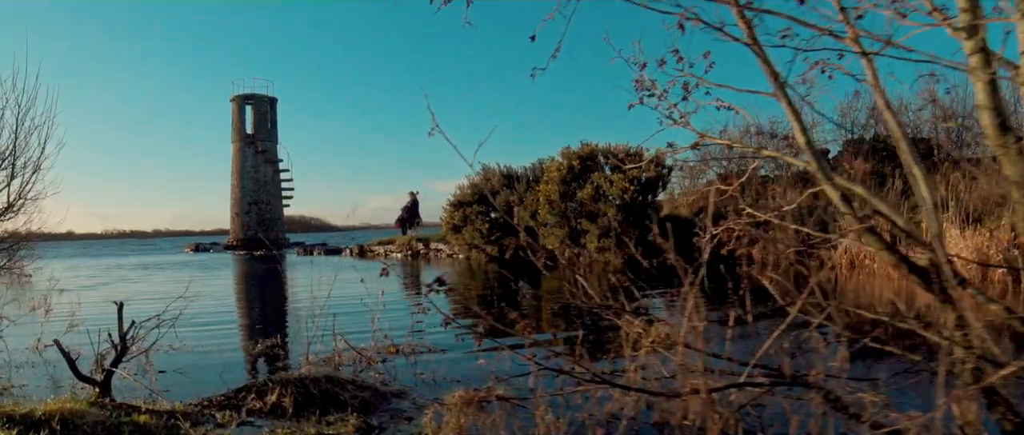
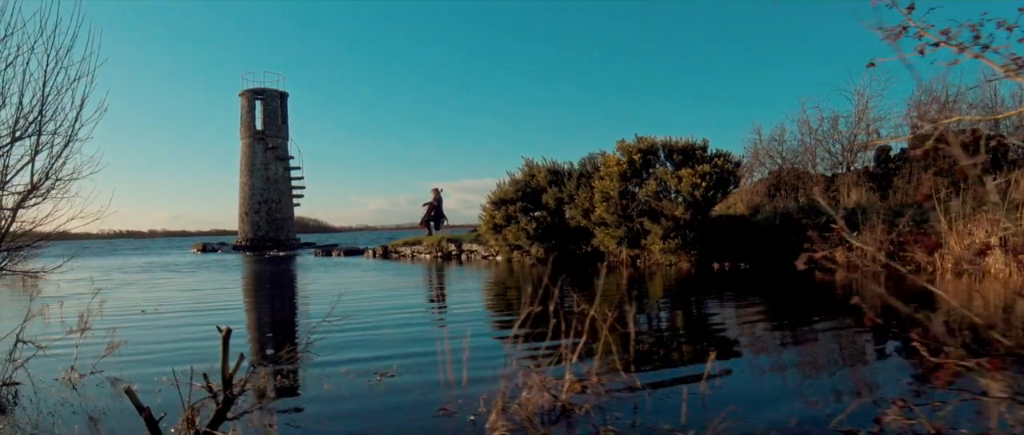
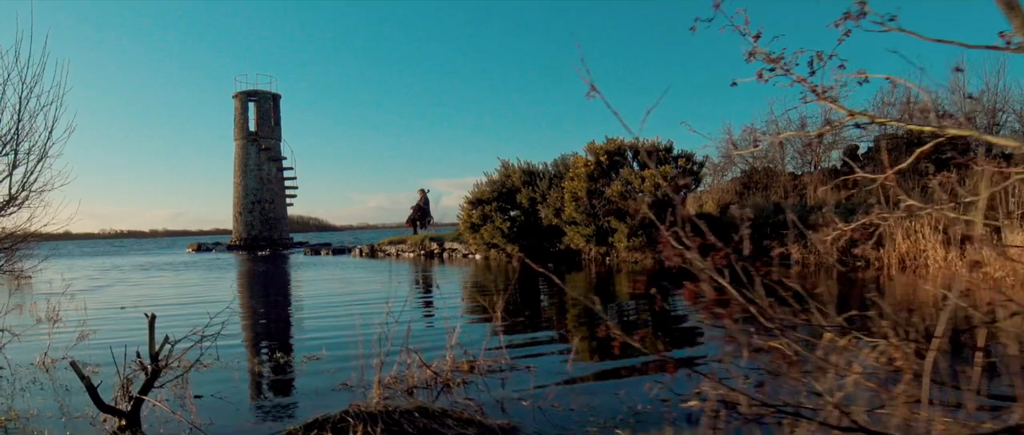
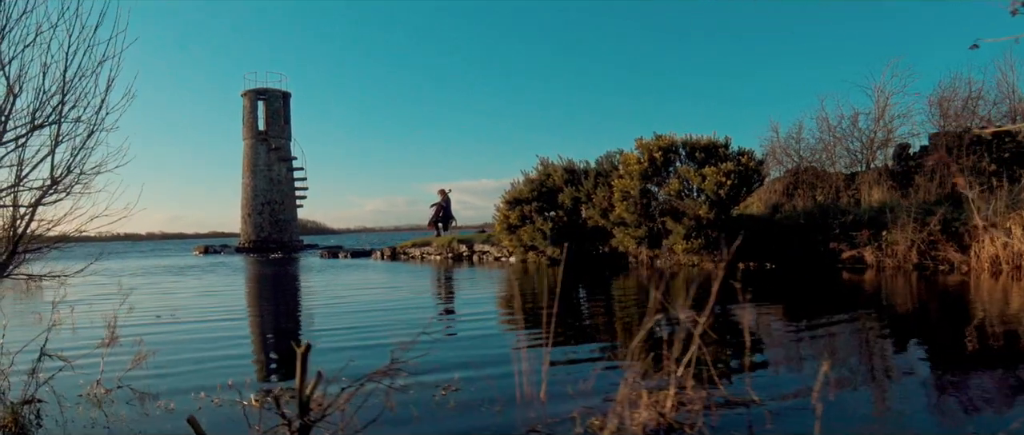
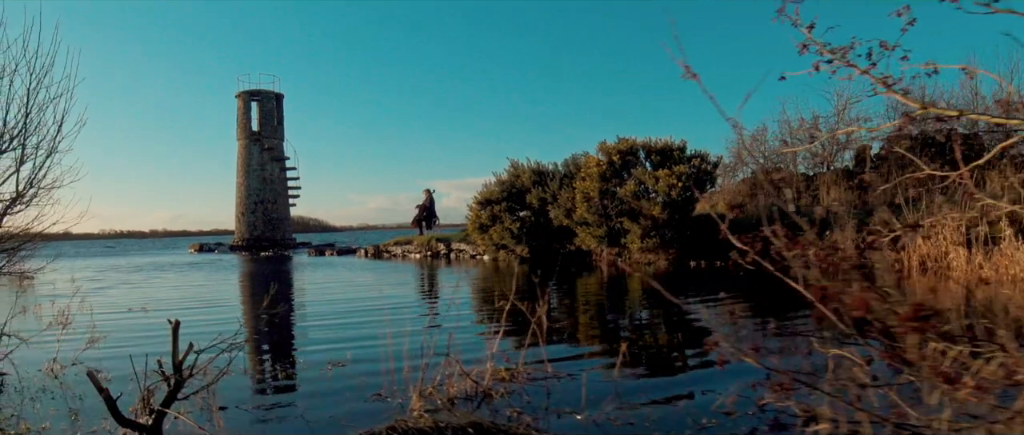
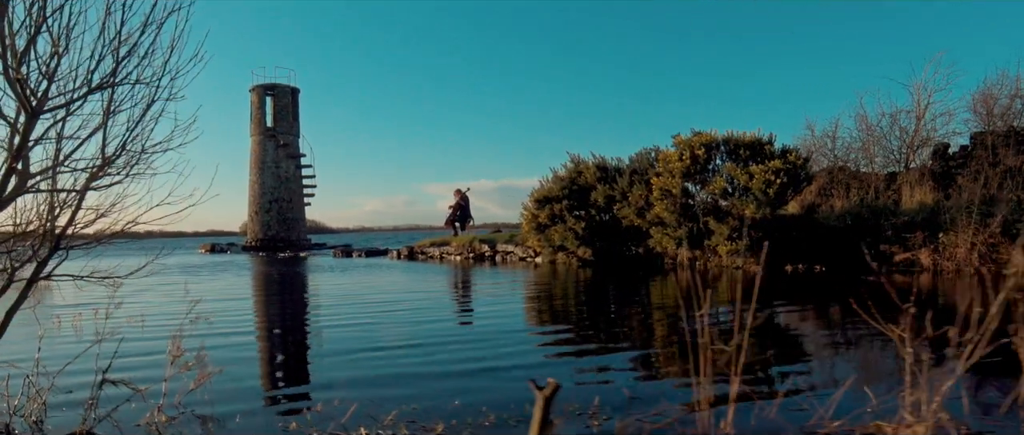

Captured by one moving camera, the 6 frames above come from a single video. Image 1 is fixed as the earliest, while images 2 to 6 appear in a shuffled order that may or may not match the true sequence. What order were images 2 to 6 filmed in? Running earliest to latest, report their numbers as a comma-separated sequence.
3, 5, 2, 4, 6
